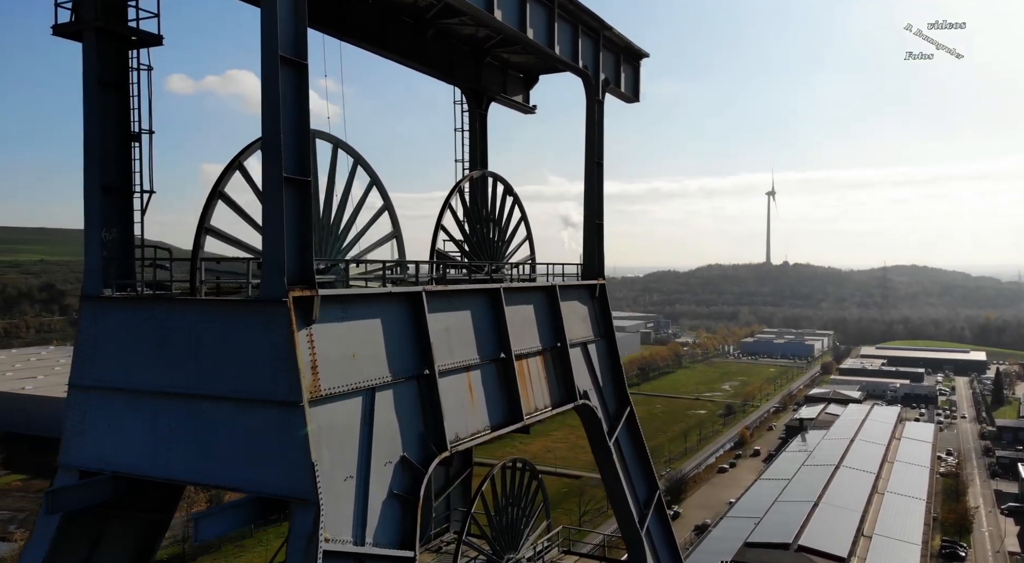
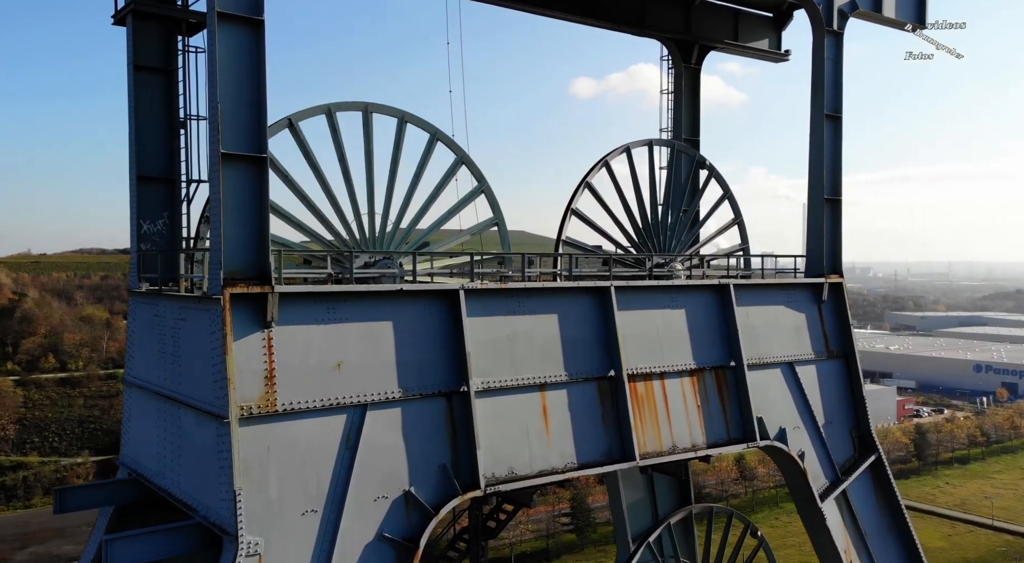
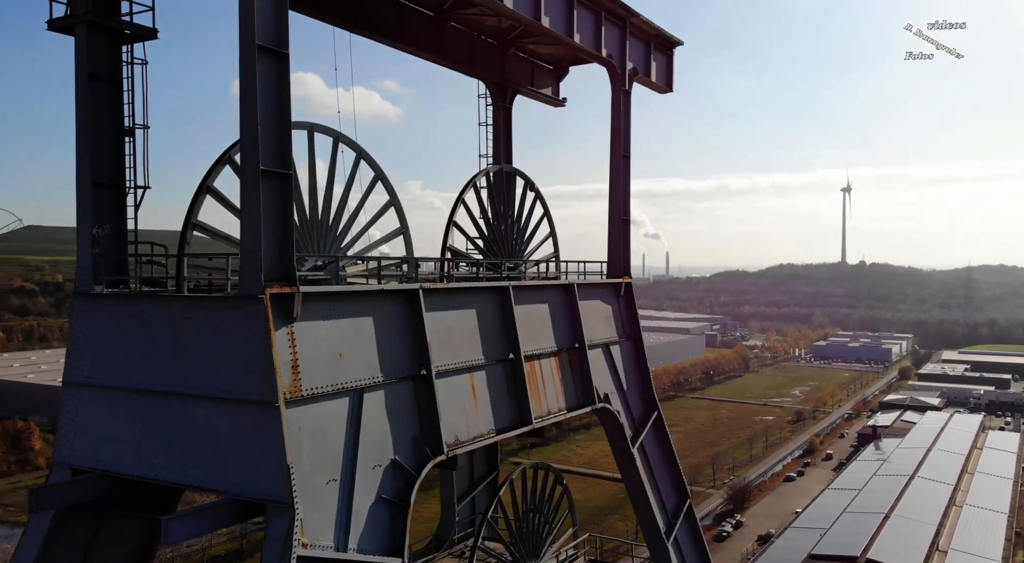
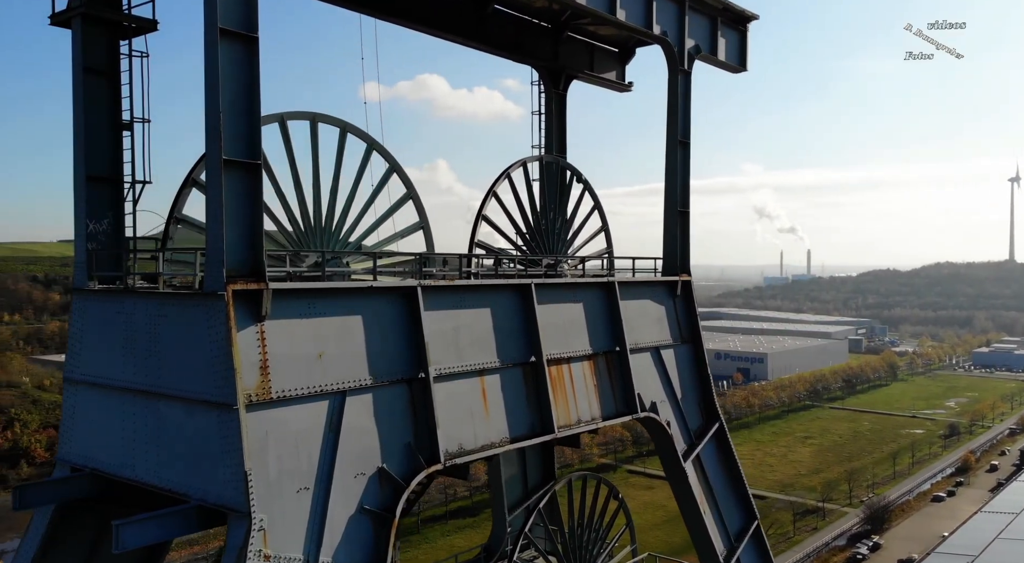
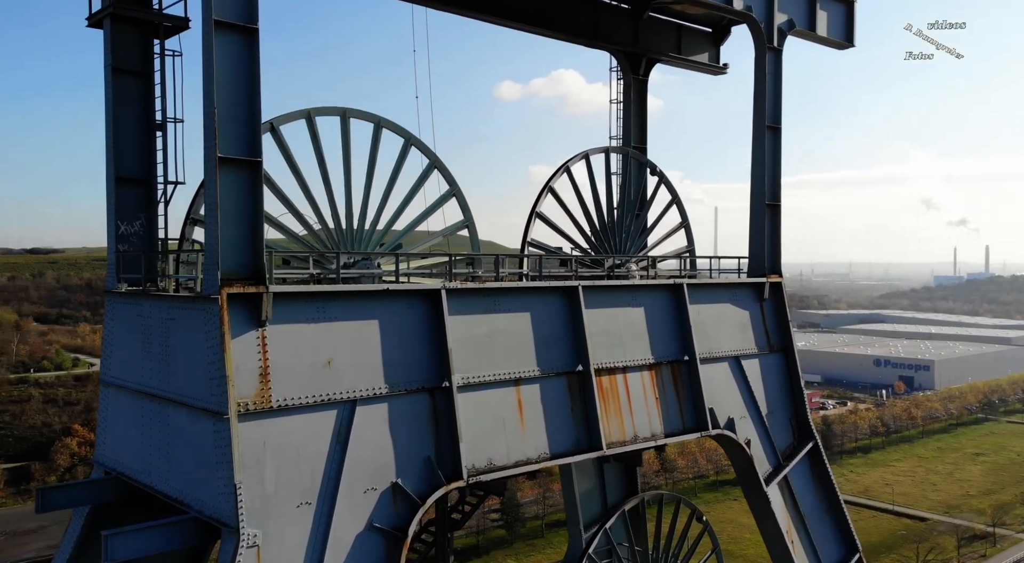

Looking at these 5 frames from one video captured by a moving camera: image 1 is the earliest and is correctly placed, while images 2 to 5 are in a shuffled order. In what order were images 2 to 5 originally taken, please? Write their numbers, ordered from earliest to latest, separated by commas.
3, 4, 5, 2
